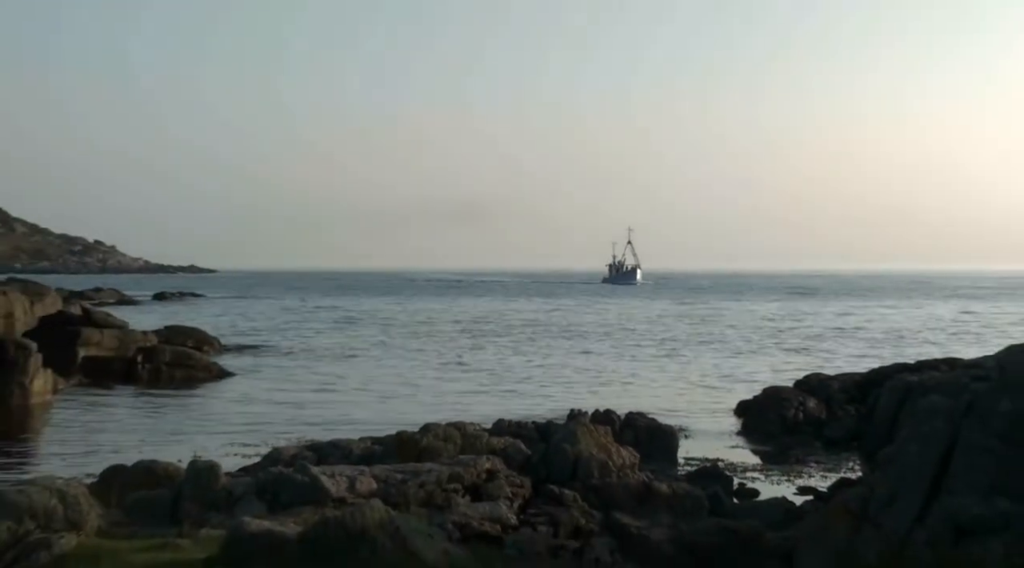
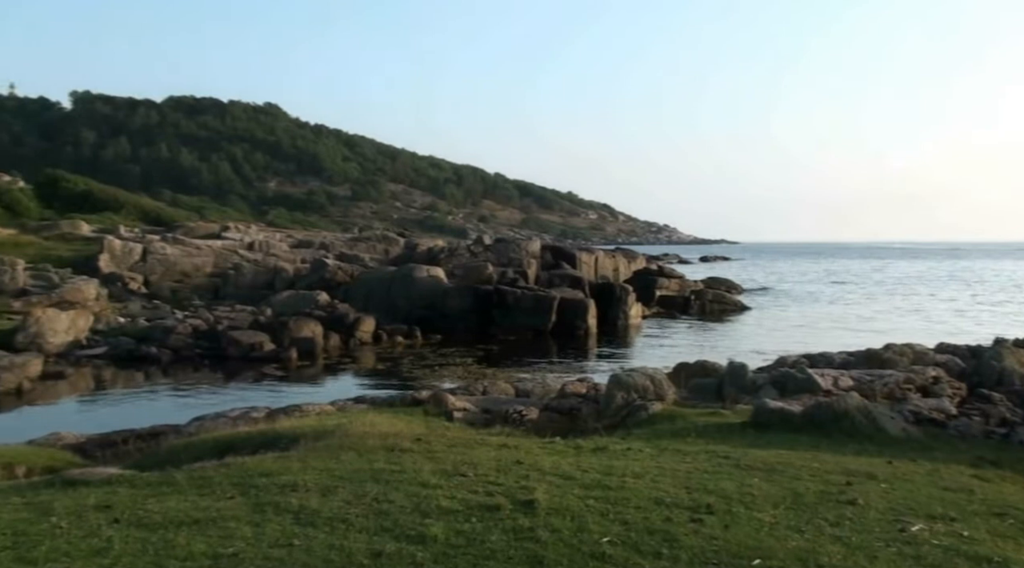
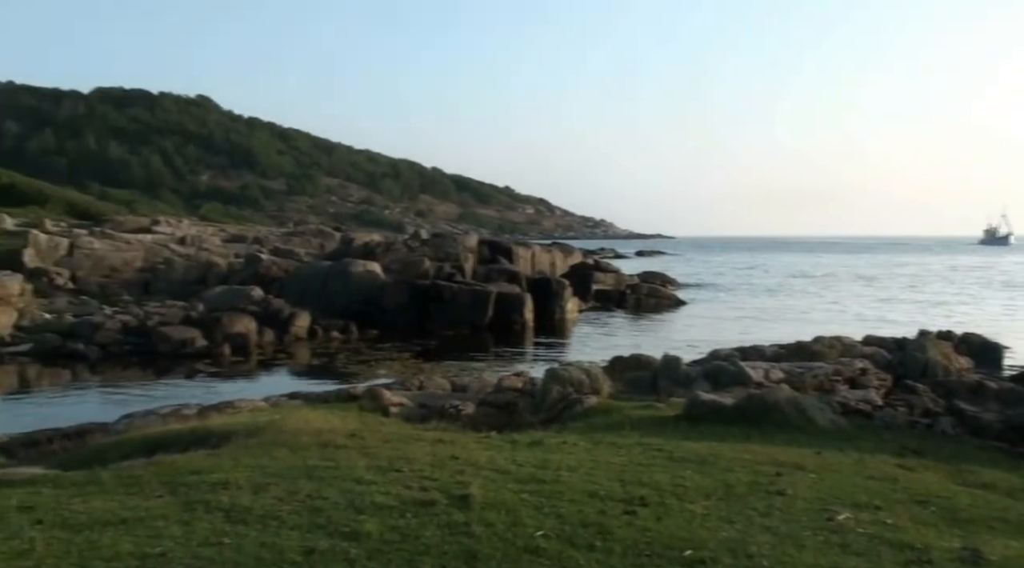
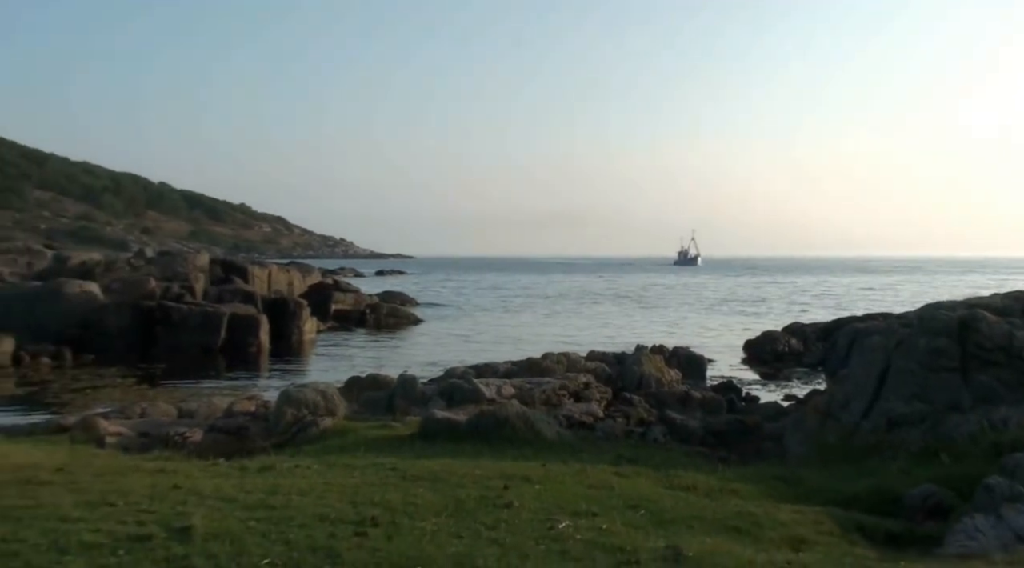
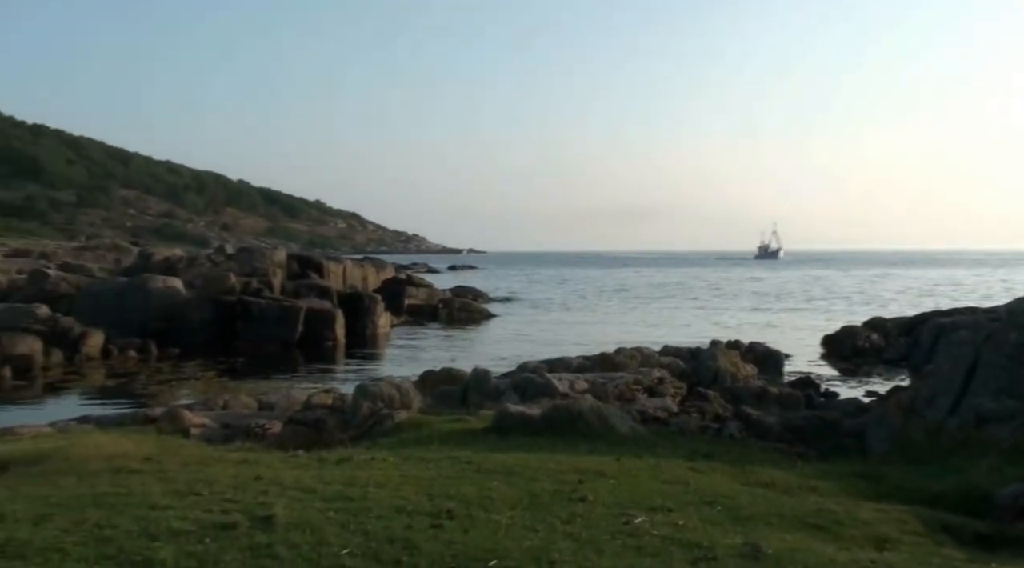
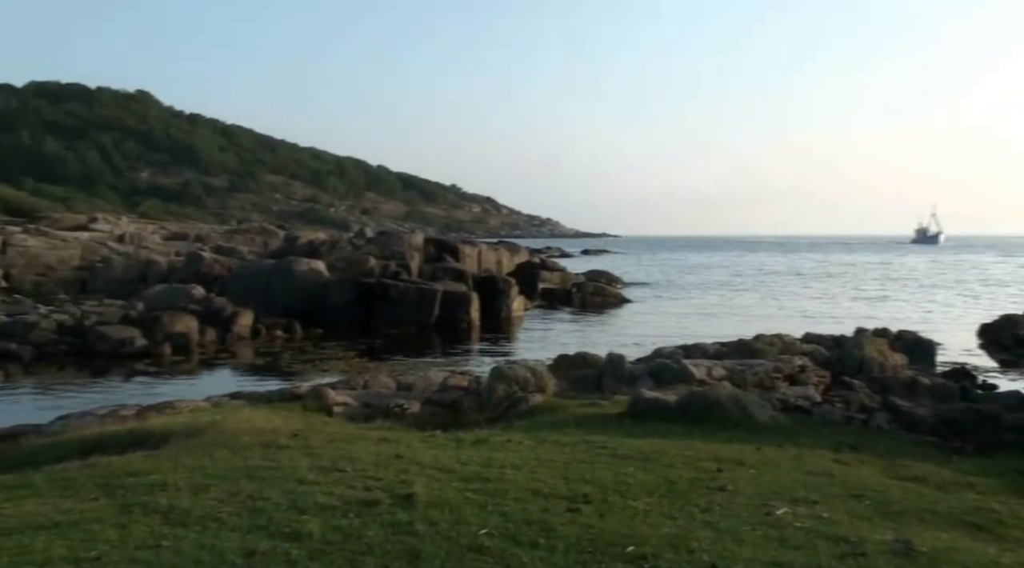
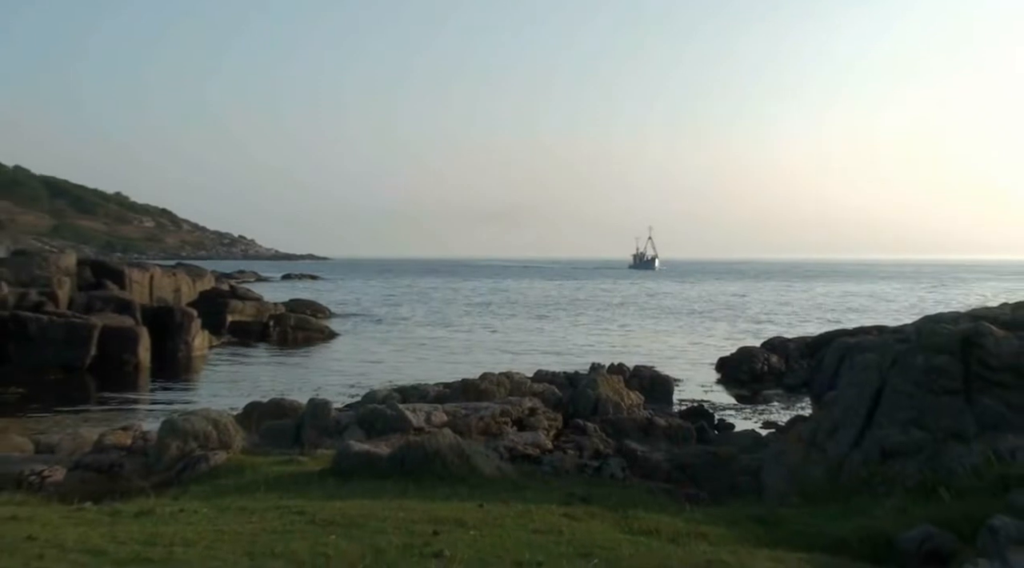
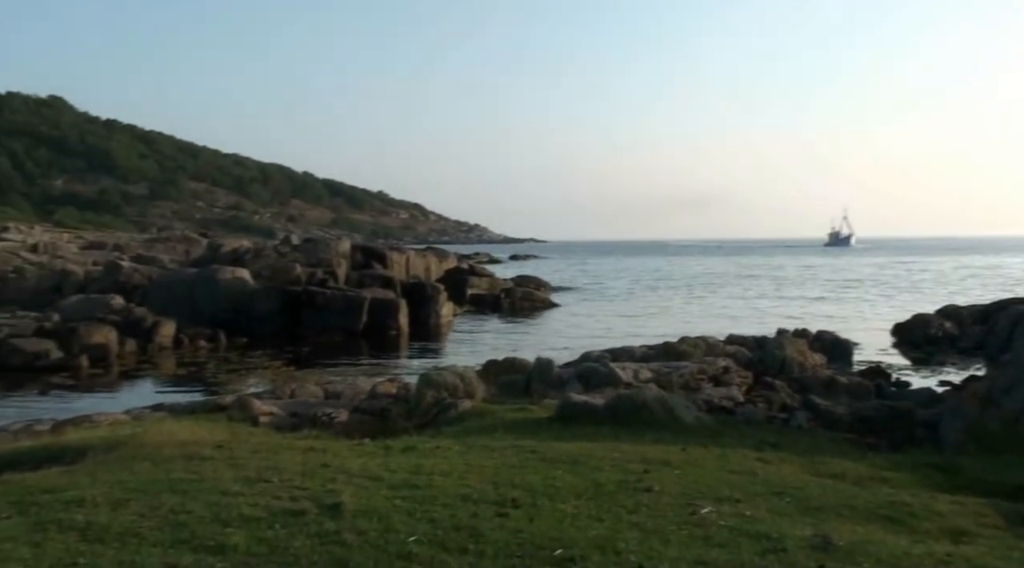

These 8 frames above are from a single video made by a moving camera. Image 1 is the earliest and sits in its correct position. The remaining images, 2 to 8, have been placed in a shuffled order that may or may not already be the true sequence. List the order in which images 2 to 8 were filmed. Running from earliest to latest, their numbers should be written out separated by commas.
7, 4, 5, 8, 6, 3, 2
